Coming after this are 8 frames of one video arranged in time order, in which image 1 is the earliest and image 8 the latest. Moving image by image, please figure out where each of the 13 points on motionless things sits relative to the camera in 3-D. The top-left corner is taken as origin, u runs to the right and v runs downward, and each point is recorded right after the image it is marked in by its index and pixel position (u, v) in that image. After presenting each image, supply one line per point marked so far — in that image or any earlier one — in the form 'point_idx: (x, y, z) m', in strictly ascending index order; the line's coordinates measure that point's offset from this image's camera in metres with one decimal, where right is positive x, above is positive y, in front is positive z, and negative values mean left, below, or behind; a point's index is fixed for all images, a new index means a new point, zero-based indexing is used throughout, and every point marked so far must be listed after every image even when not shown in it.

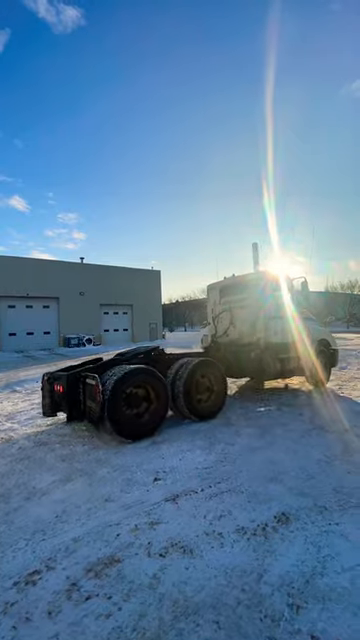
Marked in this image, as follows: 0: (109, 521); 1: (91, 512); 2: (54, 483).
0: (-0.8, -2.1, +3.1) m
1: (-1.0, -2.1, +3.3) m
2: (-1.7, -2.2, +4.1) m
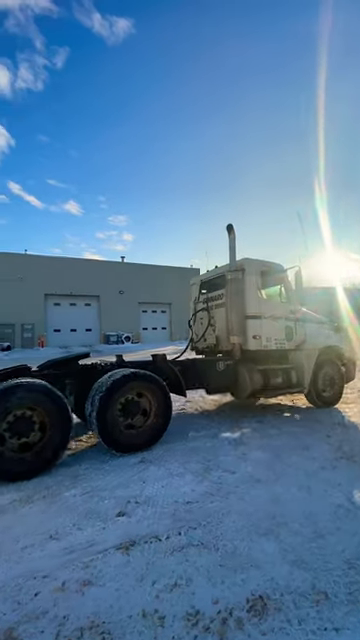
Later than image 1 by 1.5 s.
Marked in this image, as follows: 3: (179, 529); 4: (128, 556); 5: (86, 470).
0: (-1.2, -2.1, +2.5) m
1: (-1.4, -2.1, +2.7) m
2: (-2.0, -2.2, +3.6) m
3: (0.0, -2.0, +2.9) m
4: (-0.4, -2.0, +2.6) m
5: (-1.4, -2.2, +4.4) m
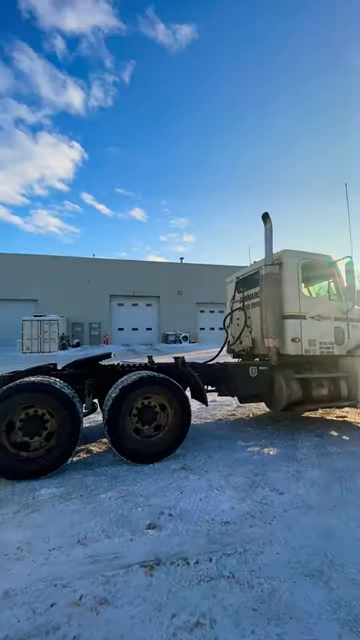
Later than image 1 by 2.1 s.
0: (-1.0, -2.1, +2.4) m
1: (-1.2, -2.1, +2.7) m
2: (-1.6, -2.2, +3.6) m
3: (+0.3, -2.0, +2.6) m
4: (-0.2, -2.0, +2.4) m
5: (-0.8, -2.2, +4.3) m
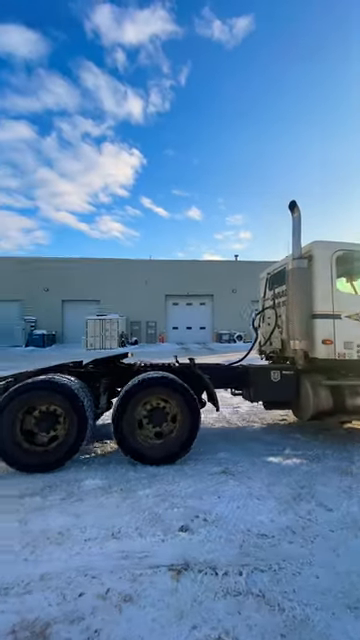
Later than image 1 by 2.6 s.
0: (-0.8, -2.1, +2.5) m
1: (-0.9, -2.1, +2.8) m
2: (-1.1, -2.2, +3.8) m
3: (+0.5, -2.0, +2.5) m
4: (0.0, -2.0, +2.3) m
5: (-0.2, -2.2, +4.4) m
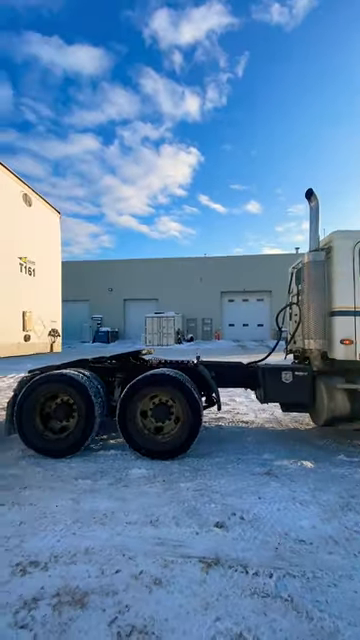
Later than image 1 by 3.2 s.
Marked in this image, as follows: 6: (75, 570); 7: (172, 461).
0: (-0.5, -2.1, +2.7) m
1: (-0.5, -2.1, +3.0) m
2: (-0.6, -2.1, +4.1) m
3: (+0.8, -2.0, +2.5) m
4: (+0.2, -2.0, +2.4) m
5: (+0.4, -2.1, +4.4) m
6: (-0.9, -2.1, +2.5) m
7: (-0.1, -2.1, +4.6) m
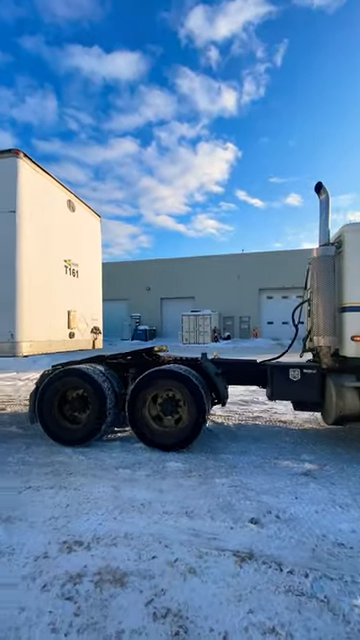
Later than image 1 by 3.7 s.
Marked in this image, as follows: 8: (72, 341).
0: (-0.2, -2.0, +2.8) m
1: (-0.2, -2.0, +3.1) m
2: (-0.1, -2.1, +4.2) m
3: (+1.0, -2.0, +2.4) m
4: (+0.5, -2.0, +2.4) m
5: (+0.9, -2.1, +4.4) m
6: (-0.6, -2.0, +2.7) m
7: (+0.4, -2.1, +4.6) m
8: (-2.3, -0.4, +6.3) m
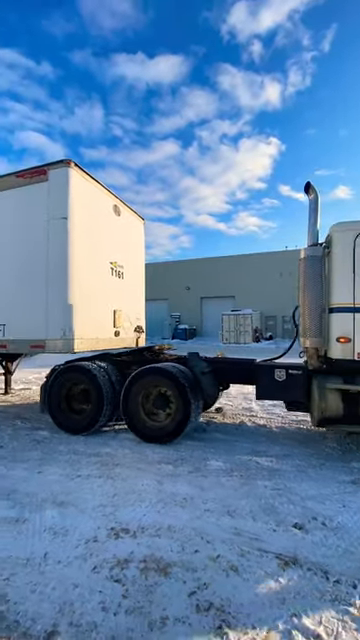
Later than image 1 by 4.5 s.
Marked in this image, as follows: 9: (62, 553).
0: (+0.2, -2.0, +2.9) m
1: (+0.2, -2.0, +3.2) m
2: (+0.5, -2.1, +4.2) m
3: (+1.4, -2.0, +2.3) m
4: (+0.8, -2.0, +2.4) m
5: (+1.5, -2.1, +4.3) m
6: (-0.2, -2.0, +2.8) m
7: (+1.1, -2.1, +4.6) m
8: (-1.4, -0.4, +6.6) m
9: (-1.0, -2.0, +2.7) m
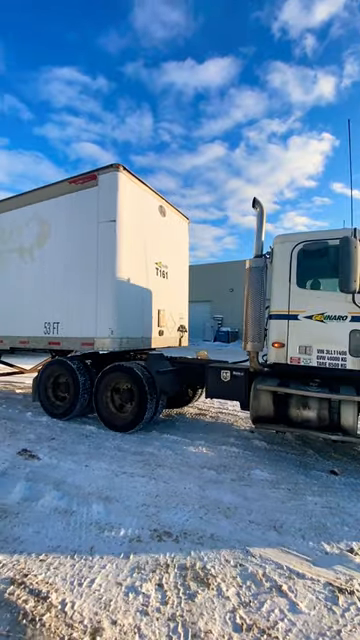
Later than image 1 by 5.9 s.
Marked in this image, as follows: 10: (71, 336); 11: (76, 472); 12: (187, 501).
0: (+0.6, -2.1, +2.8) m
1: (+0.7, -2.1, +3.1) m
2: (+1.1, -2.2, +4.0) m
3: (+1.7, -2.1, +2.0) m
4: (+1.1, -2.0, +2.2) m
5: (+2.1, -2.2, +4.0) m
6: (+0.2, -2.1, +2.7) m
7: (+1.7, -2.2, +4.3) m
8: (-0.4, -0.5, +6.7) m
9: (-0.7, -2.1, +2.7) m
10: (-2.2, -0.3, +6.2) m
11: (-1.4, -2.1, +4.1) m
12: (+0.1, -2.1, +3.5) m
